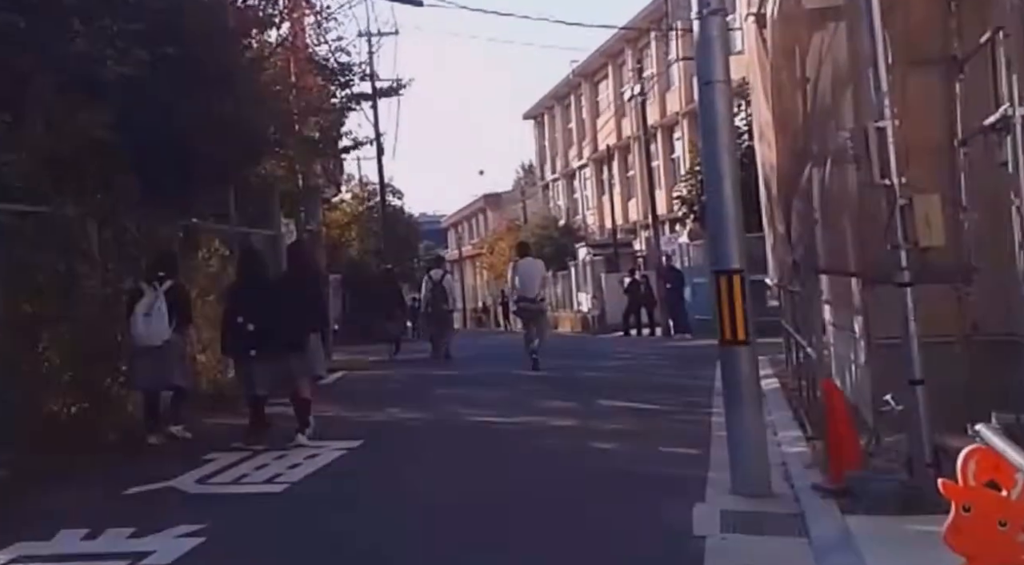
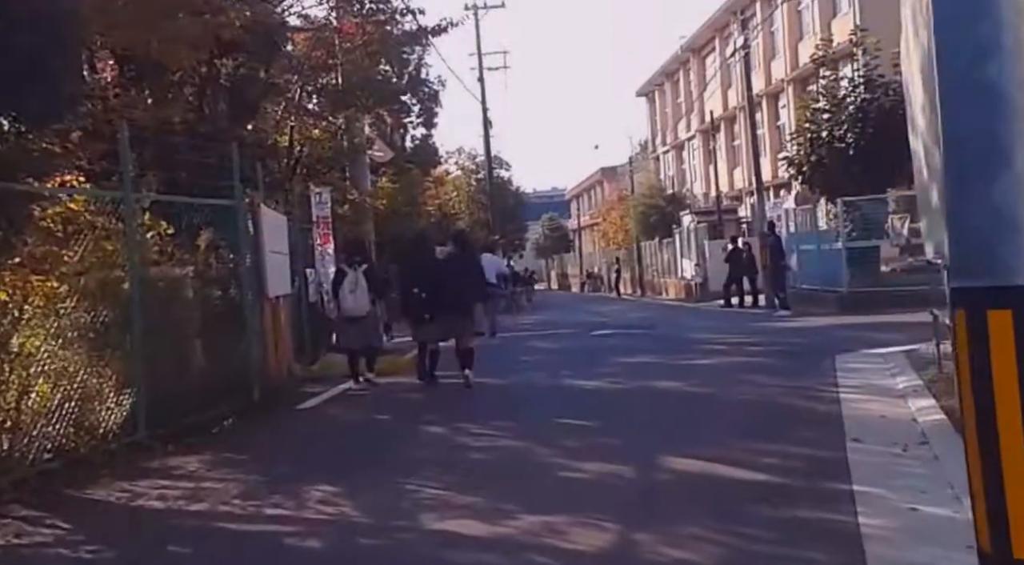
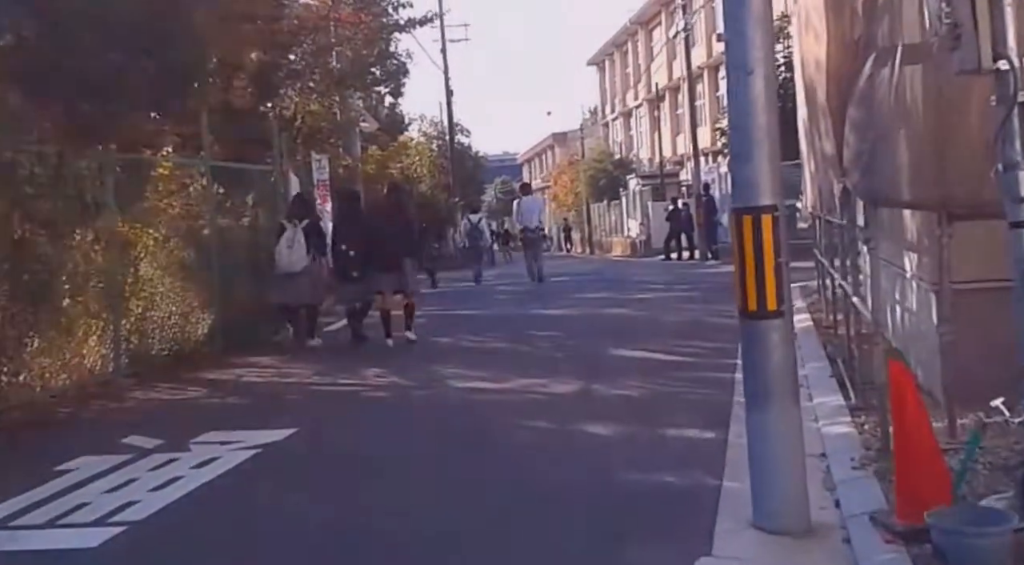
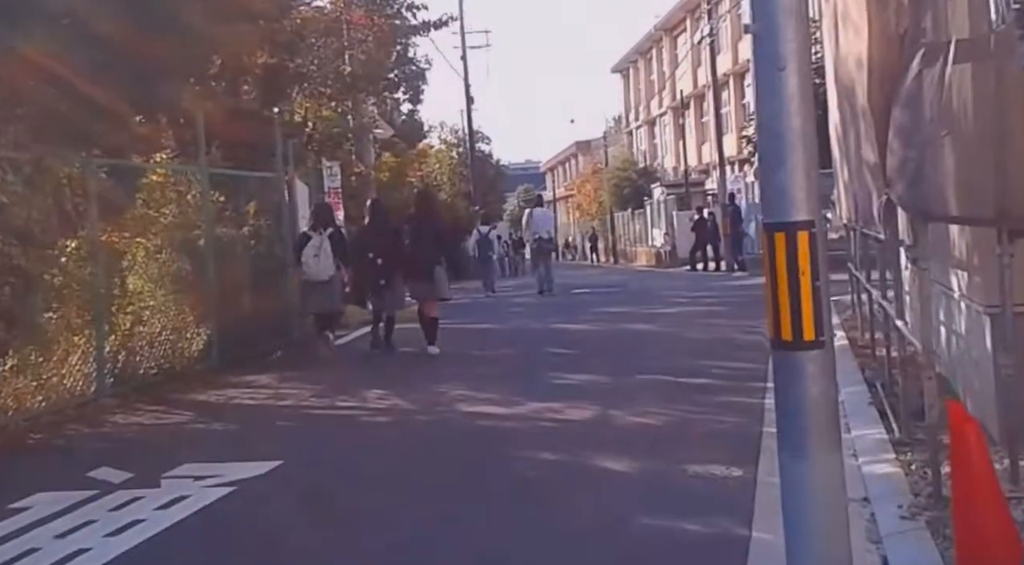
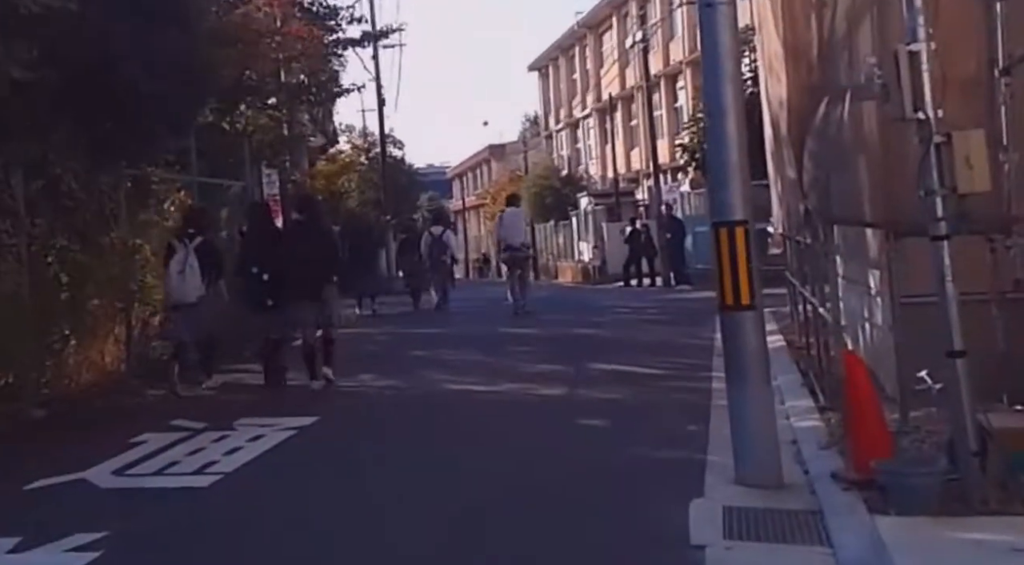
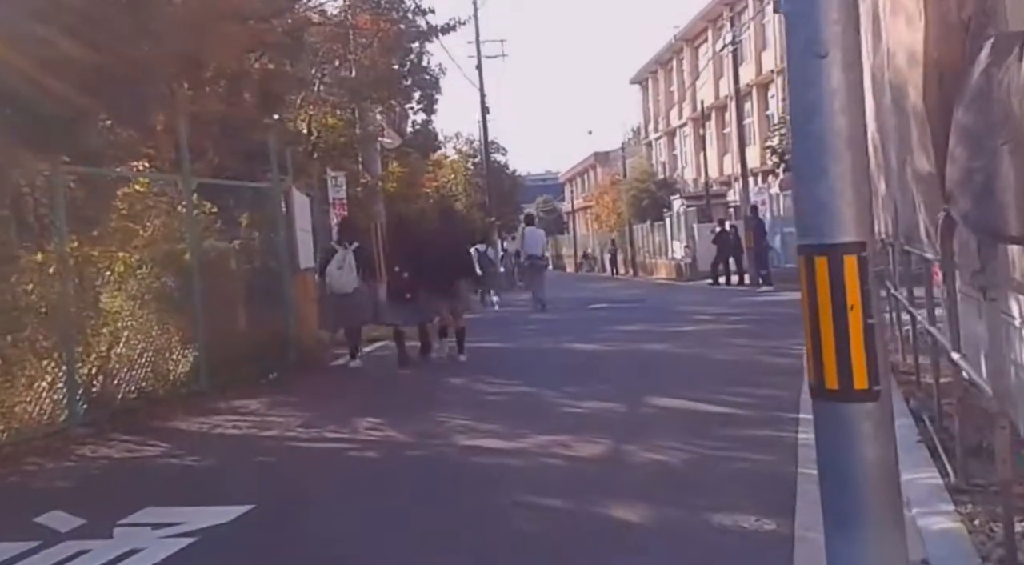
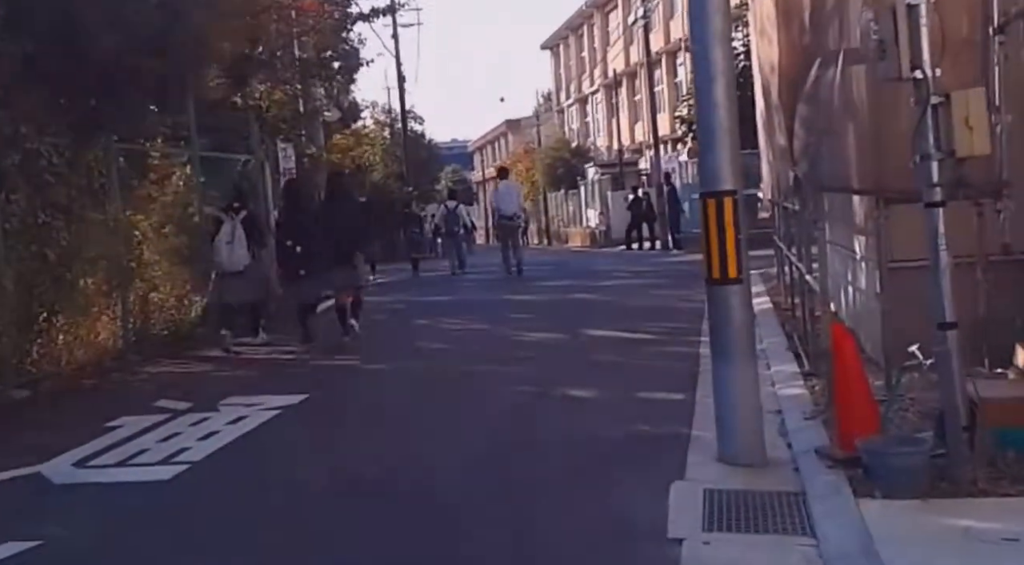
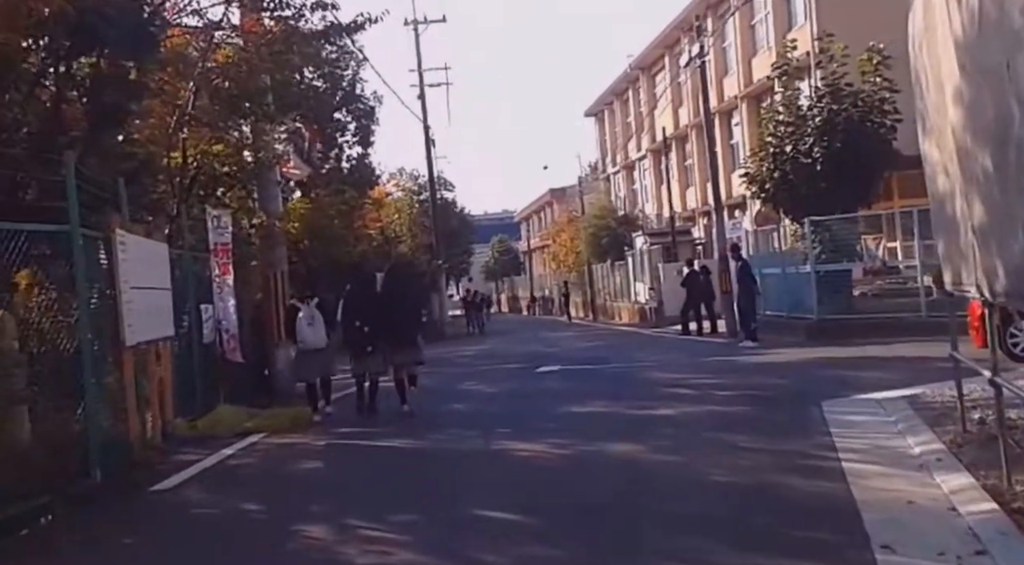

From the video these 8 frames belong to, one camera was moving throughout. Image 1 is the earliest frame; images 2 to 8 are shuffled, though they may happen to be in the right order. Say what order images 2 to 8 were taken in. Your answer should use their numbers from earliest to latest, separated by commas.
5, 7, 3, 4, 6, 2, 8
